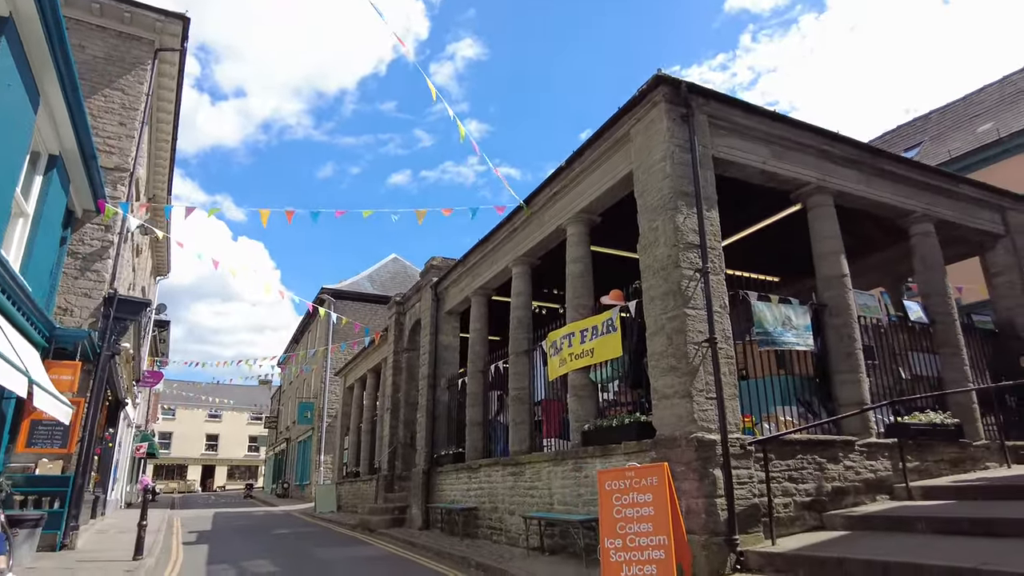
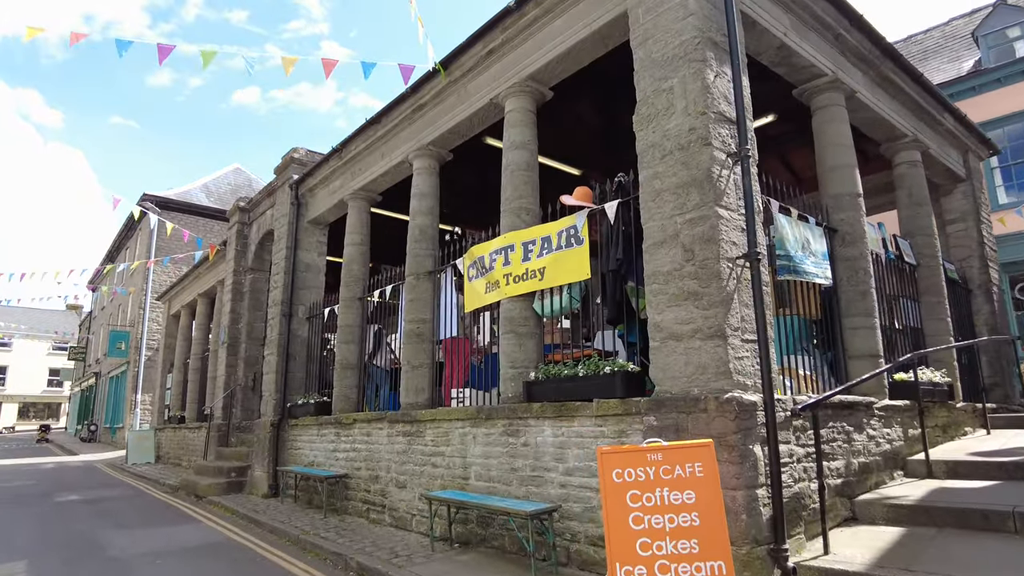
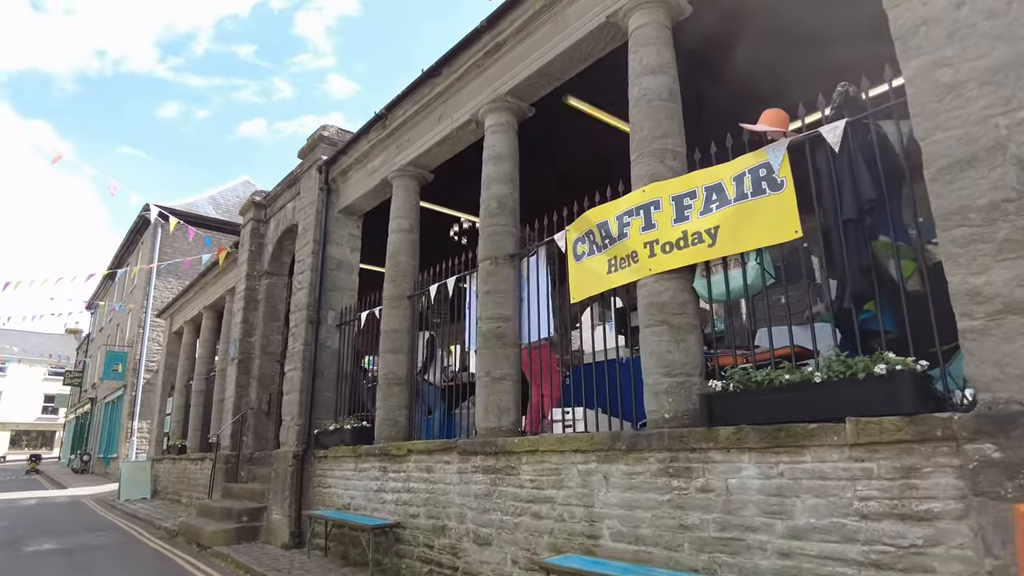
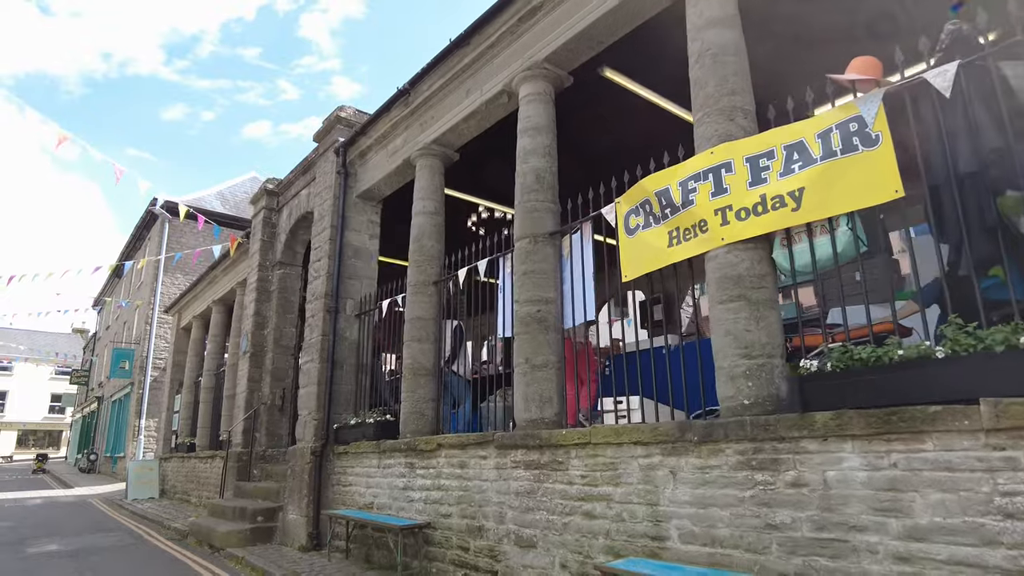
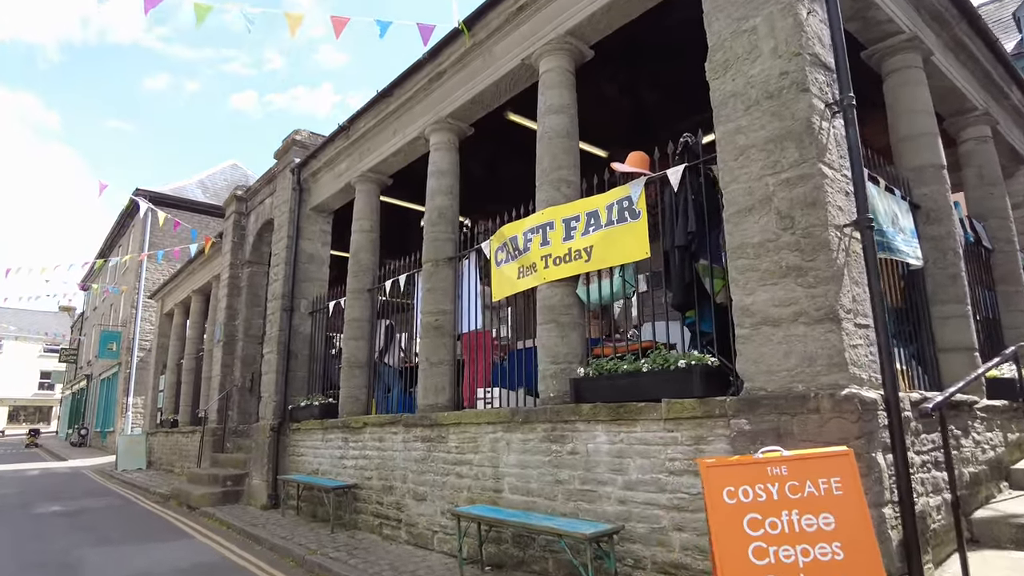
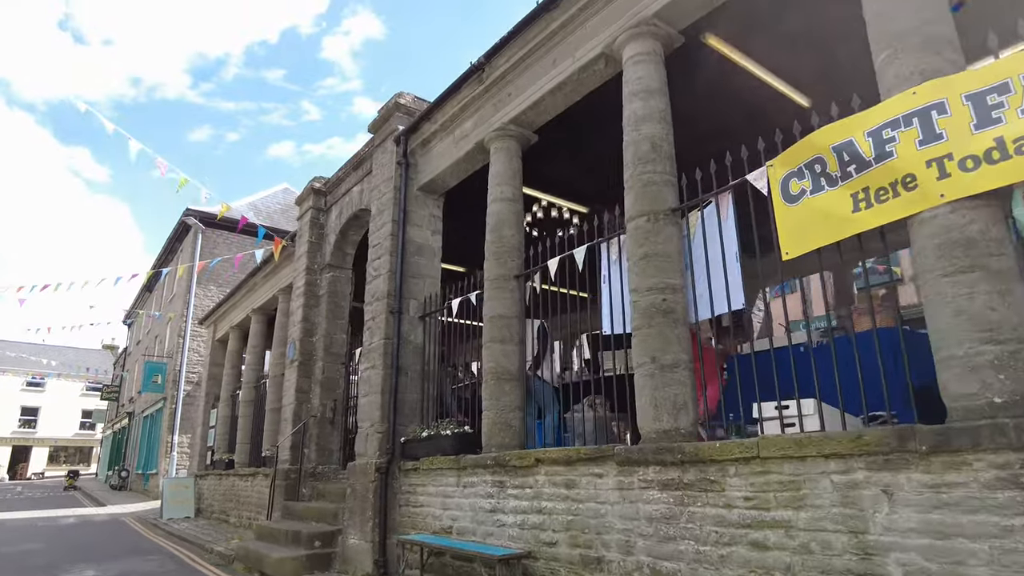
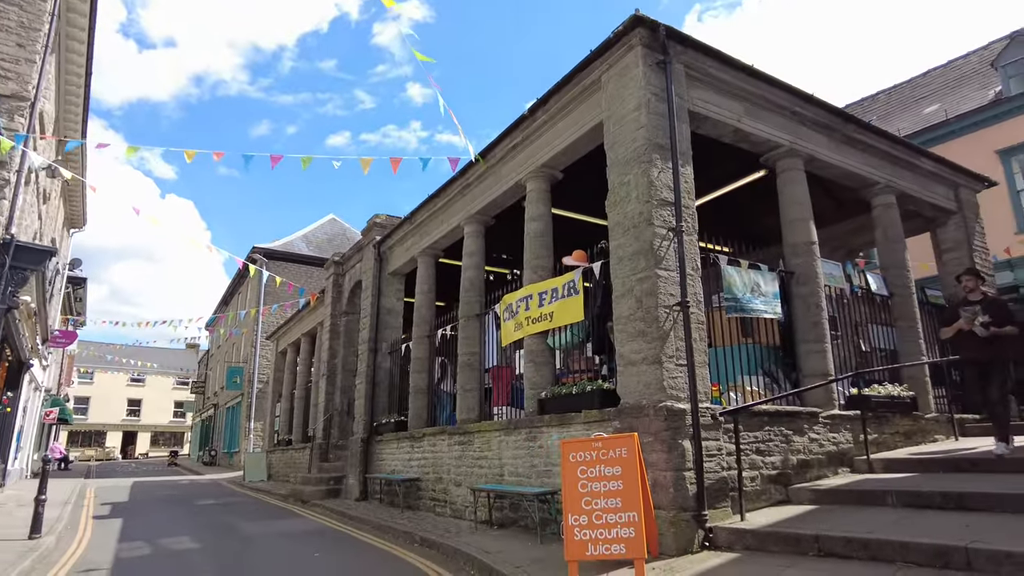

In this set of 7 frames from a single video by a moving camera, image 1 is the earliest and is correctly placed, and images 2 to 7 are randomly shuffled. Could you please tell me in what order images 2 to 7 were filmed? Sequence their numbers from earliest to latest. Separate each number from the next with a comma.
7, 2, 5, 3, 4, 6
